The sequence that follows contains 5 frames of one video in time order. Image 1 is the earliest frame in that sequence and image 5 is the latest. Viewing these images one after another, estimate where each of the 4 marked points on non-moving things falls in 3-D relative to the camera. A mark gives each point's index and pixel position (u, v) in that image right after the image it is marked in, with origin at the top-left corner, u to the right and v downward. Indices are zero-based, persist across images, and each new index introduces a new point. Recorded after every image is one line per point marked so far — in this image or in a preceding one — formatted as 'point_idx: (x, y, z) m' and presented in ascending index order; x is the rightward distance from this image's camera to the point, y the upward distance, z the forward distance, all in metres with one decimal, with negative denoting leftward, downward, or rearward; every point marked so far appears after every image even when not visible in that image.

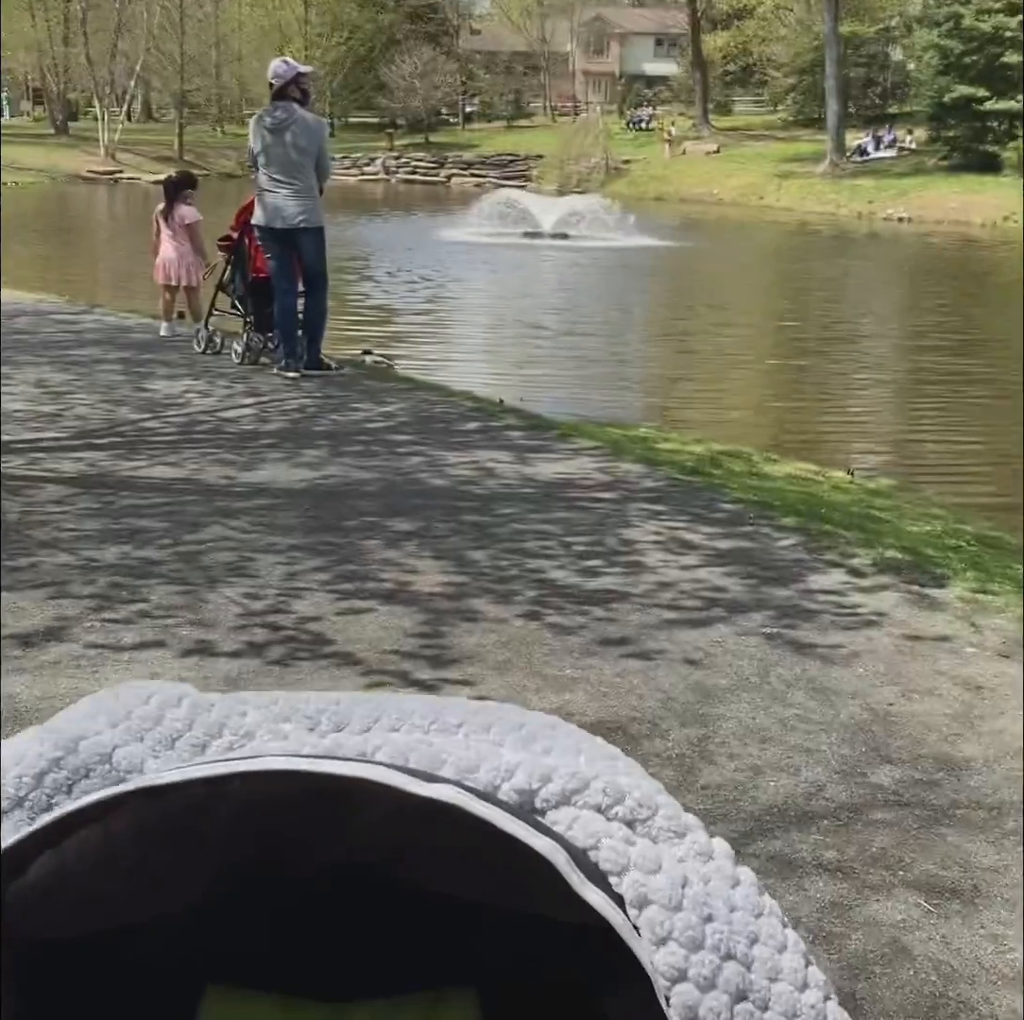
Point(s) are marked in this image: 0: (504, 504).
0: (0.0, 0.0, +5.2) m
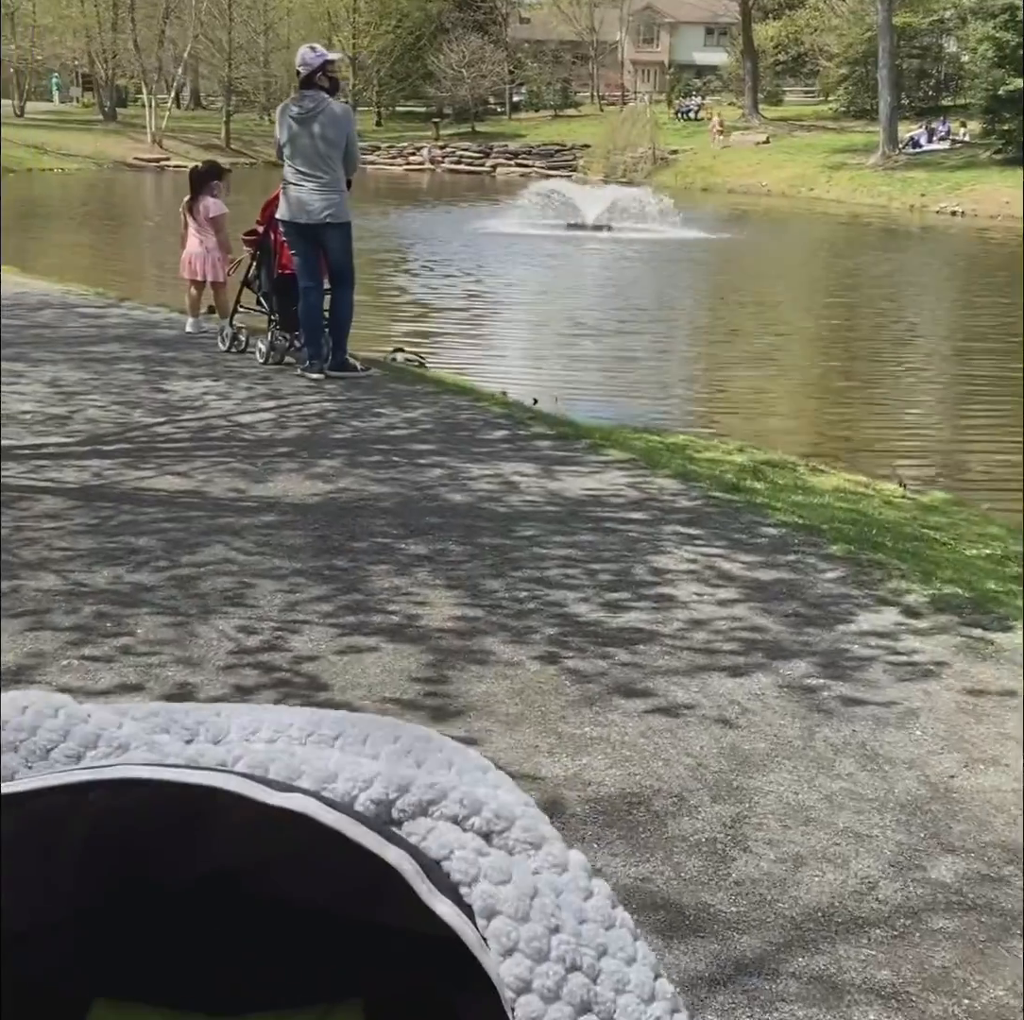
0: (+0.1, 0.0, +4.8) m
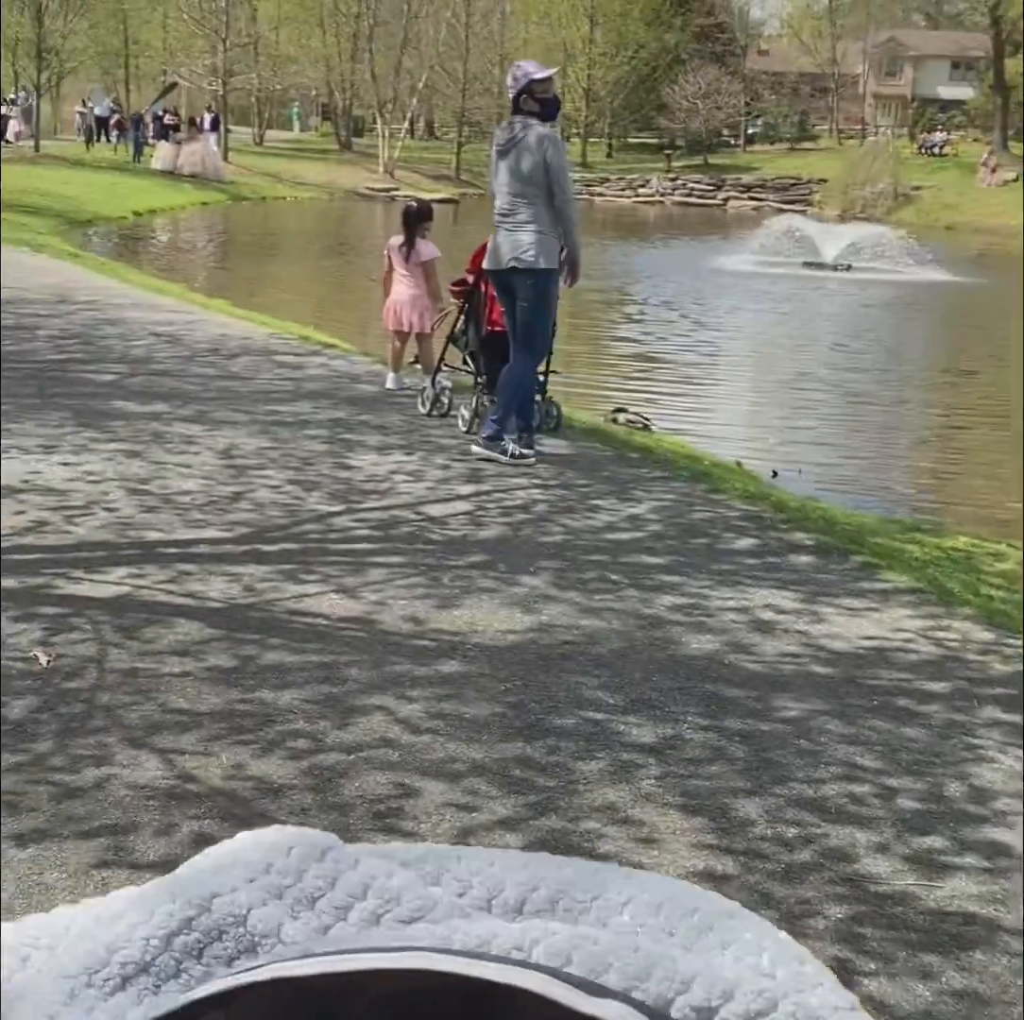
0: (+0.7, -0.4, +3.6) m
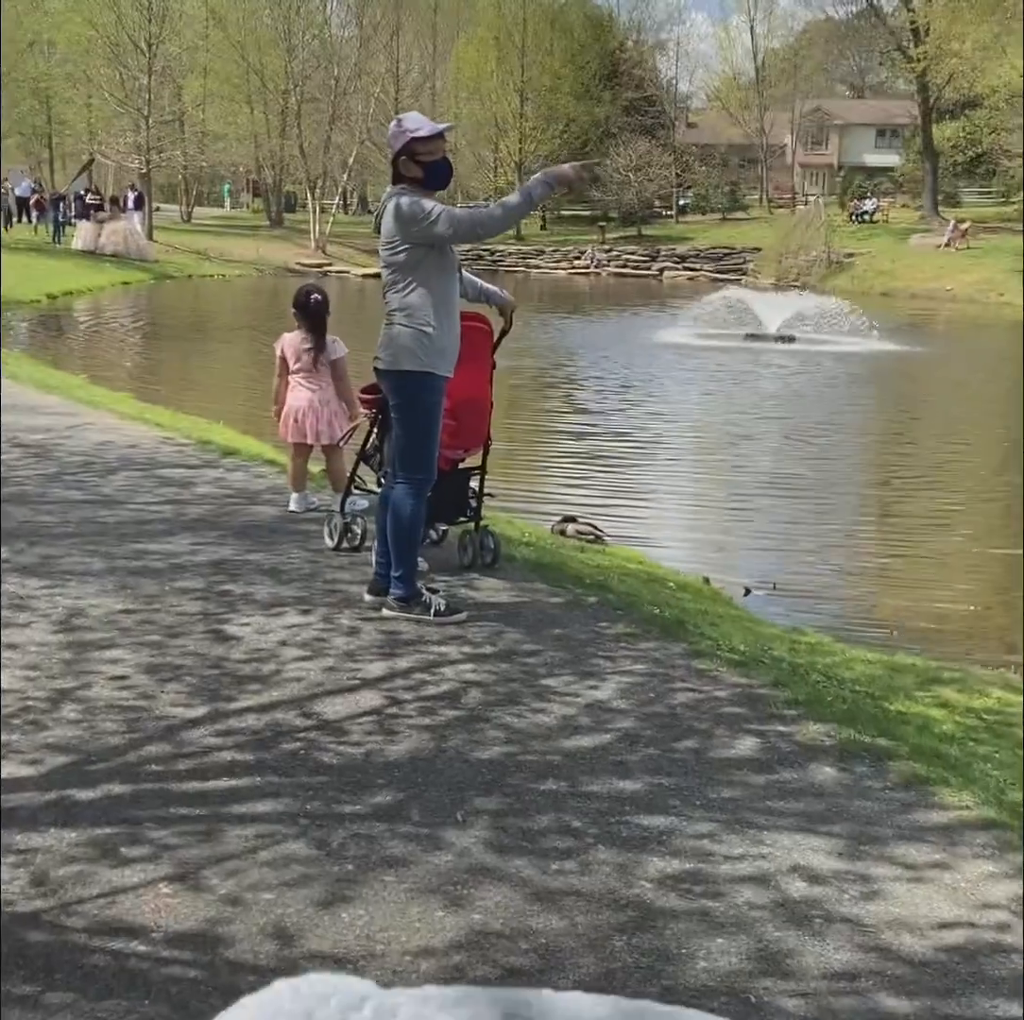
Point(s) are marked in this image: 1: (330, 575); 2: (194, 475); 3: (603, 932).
0: (+0.5, -0.9, +2.3) m
1: (-0.7, -0.2, +5.4) m
2: (-1.6, +0.2, +7.6) m
3: (+0.2, -0.8, +2.7) m
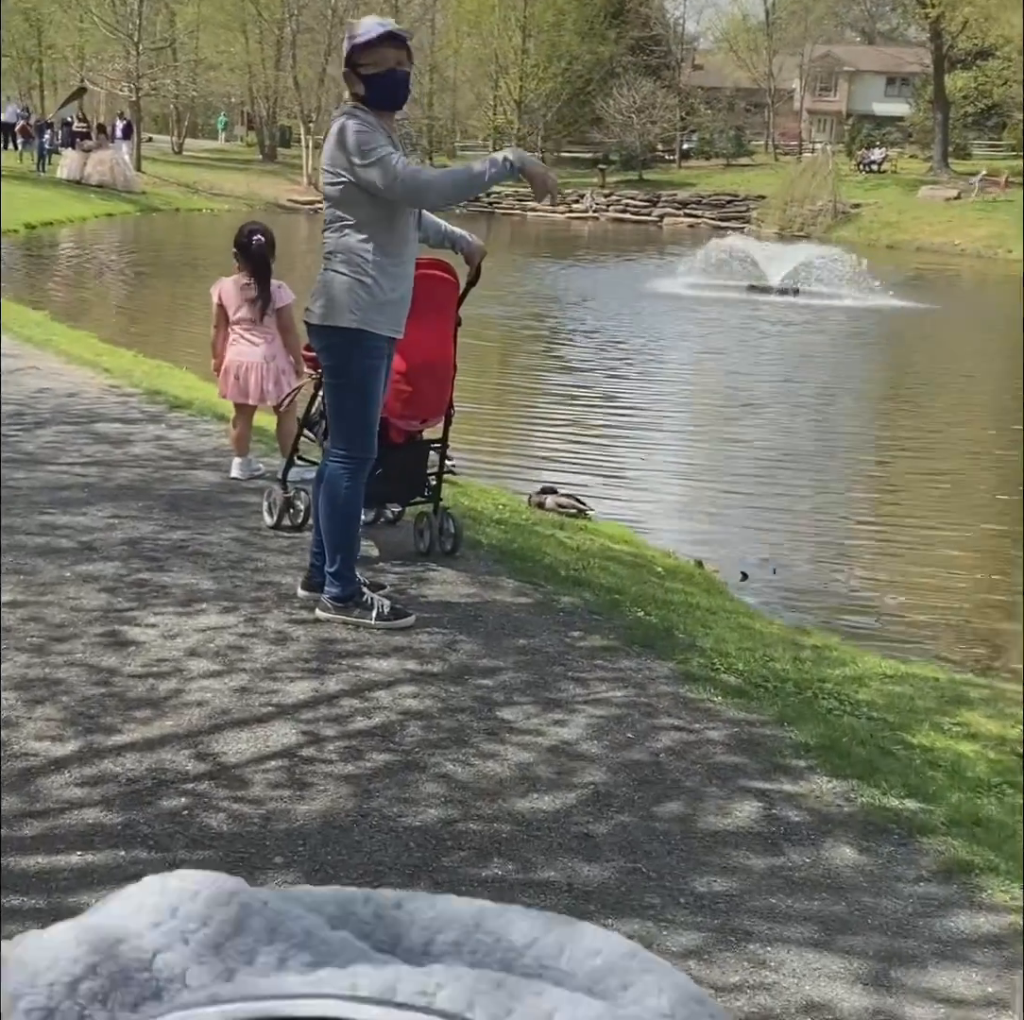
0: (+0.4, -0.9, +1.6) m
1: (-0.8, -0.2, +4.7) m
2: (-1.7, +0.4, +6.8) m
3: (0.0, -0.8, +2.0) m
